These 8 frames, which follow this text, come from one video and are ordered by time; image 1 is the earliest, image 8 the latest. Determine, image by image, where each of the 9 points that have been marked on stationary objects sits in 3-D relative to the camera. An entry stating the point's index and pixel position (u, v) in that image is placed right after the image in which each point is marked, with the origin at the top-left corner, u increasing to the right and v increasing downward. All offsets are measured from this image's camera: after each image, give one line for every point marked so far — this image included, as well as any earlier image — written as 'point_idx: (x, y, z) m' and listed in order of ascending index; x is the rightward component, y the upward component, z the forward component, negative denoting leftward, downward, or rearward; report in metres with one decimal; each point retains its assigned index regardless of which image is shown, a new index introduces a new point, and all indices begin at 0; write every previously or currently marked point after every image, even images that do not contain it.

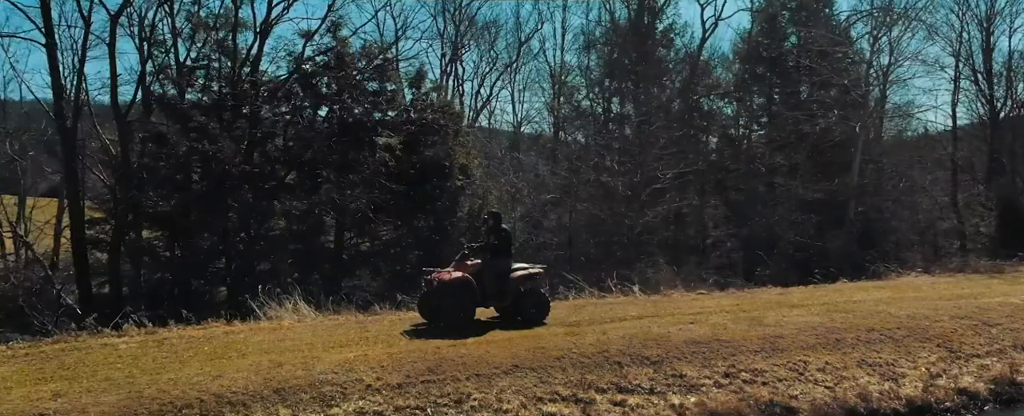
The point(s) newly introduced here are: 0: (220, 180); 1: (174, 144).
0: (-8.0, +0.7, +19.7) m
1: (-9.1, +1.6, +19.7) m
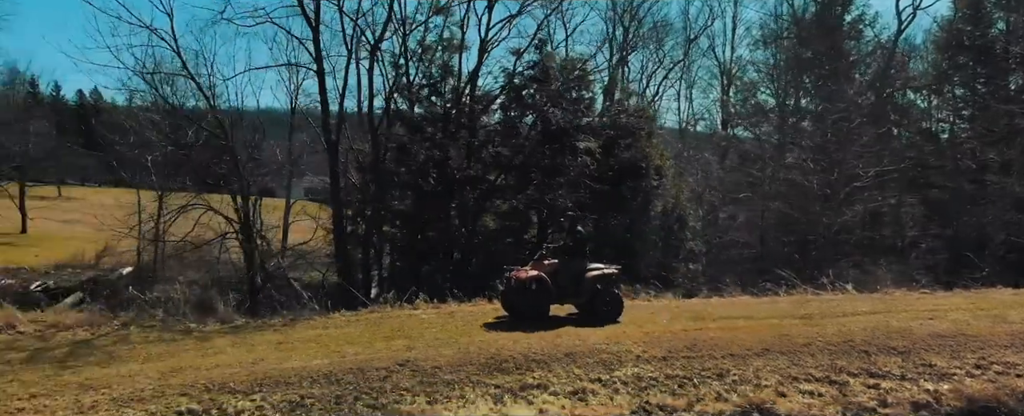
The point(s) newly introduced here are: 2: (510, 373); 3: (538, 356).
0: (-2.0, +0.8, +22.3) m
1: (-3.1, +1.7, +22.5) m
2: (0.0, -2.1, +9.2) m
3: (+0.3, -2.0, +9.5) m
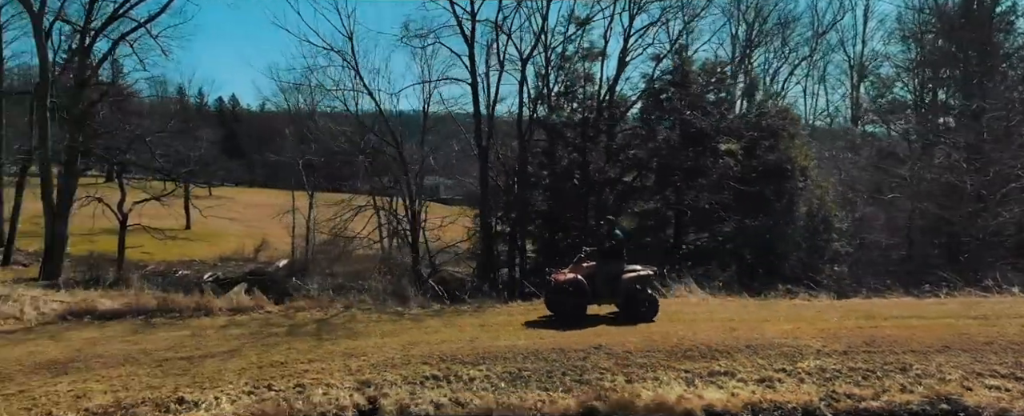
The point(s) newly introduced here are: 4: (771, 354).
0: (+2.5, +0.8, +23.4) m
1: (+1.5, +1.7, +23.8) m
2: (+2.6, -2.1, +10.1) m
3: (+3.0, -2.0, +10.4) m
4: (+3.7, -2.1, +10.2) m
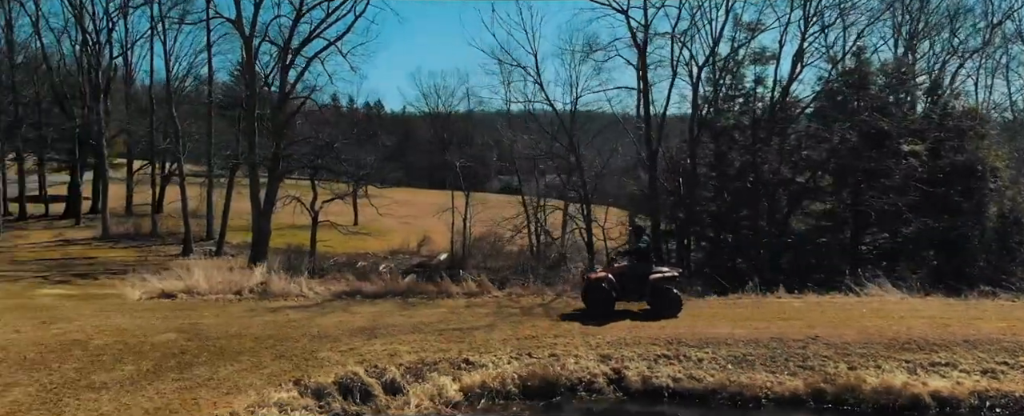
0: (+8.3, +0.7, +23.9) m
1: (+7.4, +1.7, +24.5) m
2: (+6.0, -2.1, +10.8) m
3: (+6.5, -2.0, +11.0) m
4: (+7.1, -2.1, +10.7) m
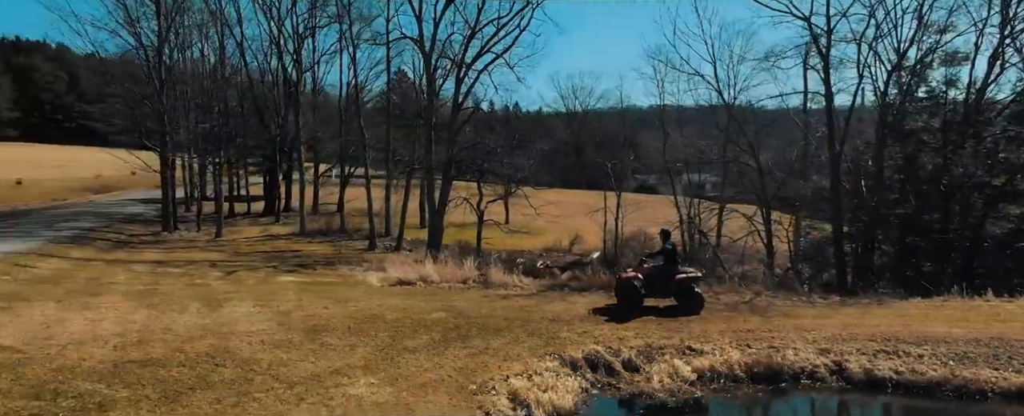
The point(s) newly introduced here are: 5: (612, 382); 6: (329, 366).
0: (+14.3, +0.6, +23.4) m
1: (+13.5, +1.5, +24.1) m
2: (+9.7, -2.2, +11.0) m
3: (+10.2, -2.1, +11.1) m
4: (+10.7, -2.2, +10.7) m
5: (+1.2, -2.3, +9.2) m
6: (-2.3, -2.0, +8.8) m
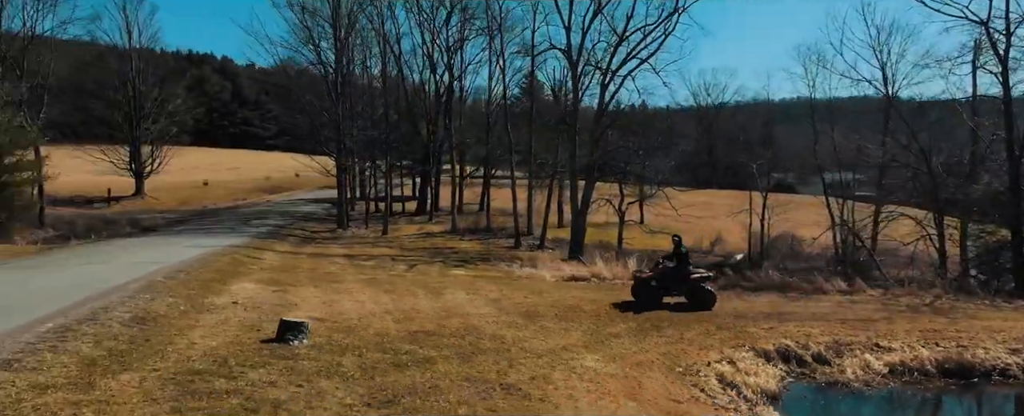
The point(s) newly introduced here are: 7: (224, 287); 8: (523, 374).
0: (+19.6, +0.5, +22.1) m
1: (+18.9, +1.4, +23.0) m
2: (+12.9, -2.3, +10.7) m
3: (+13.4, -2.2, +10.7) m
4: (+13.9, -2.3, +10.2) m
5: (+4.2, -2.4, +10.4) m
6: (+0.7, -2.0, +10.6) m
7: (-5.2, -1.4, +13.1) m
8: (+0.1, -1.9, +8.4) m
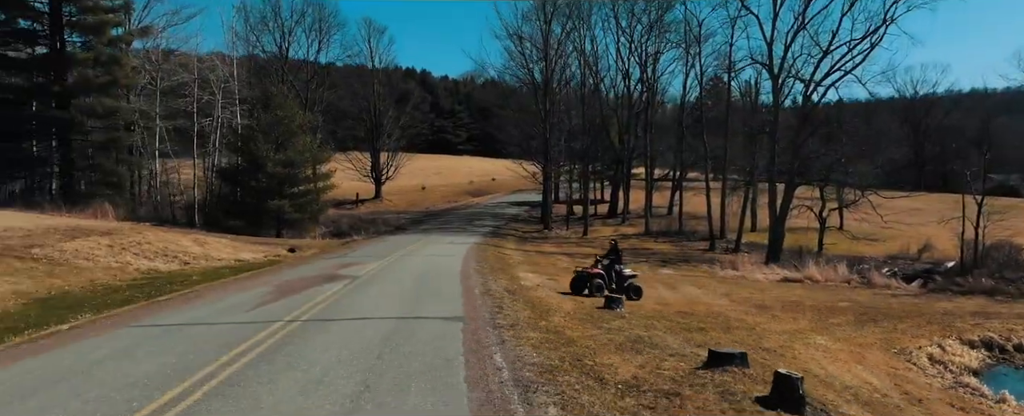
0: (+26.4, 0.0, +20.4) m
1: (+26.0, +1.0, +21.4) m
2: (+17.2, -2.7, +10.9) m
3: (+17.7, -2.6, +10.8) m
4: (+18.0, -2.7, +10.2) m
5: (+8.7, -2.6, +12.7) m
6: (+5.3, -2.3, +13.7) m
7: (+0.2, -1.6, +17.6) m
8: (+4.2, -2.2, +11.8) m
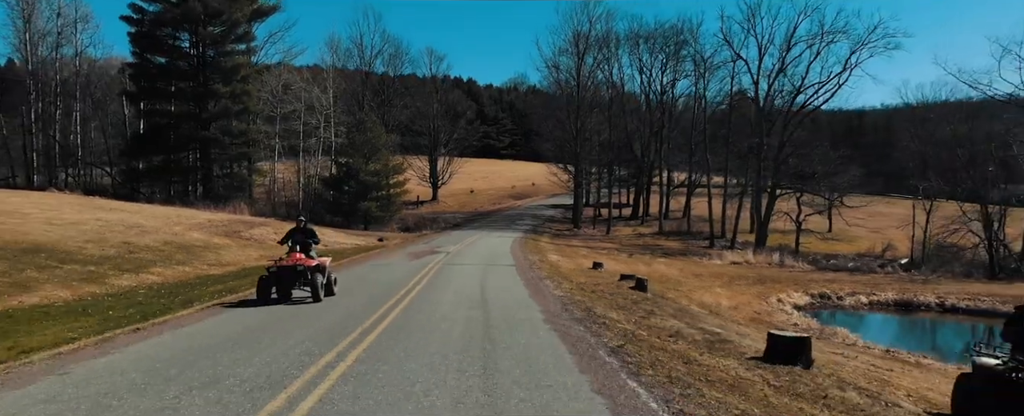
0: (+27.7, -0.5, +28.3) m
1: (+27.4, +0.5, +29.4) m
2: (+17.9, -3.0, +19.3) m
3: (+18.4, -3.0, +19.2) m
4: (+18.7, -3.0, +18.6) m
5: (+9.6, -2.9, +21.6) m
6: (+6.2, -2.5, +22.8) m
7: (+1.4, -1.8, +27.0) m
8: (+5.1, -2.4, +21.0) m
